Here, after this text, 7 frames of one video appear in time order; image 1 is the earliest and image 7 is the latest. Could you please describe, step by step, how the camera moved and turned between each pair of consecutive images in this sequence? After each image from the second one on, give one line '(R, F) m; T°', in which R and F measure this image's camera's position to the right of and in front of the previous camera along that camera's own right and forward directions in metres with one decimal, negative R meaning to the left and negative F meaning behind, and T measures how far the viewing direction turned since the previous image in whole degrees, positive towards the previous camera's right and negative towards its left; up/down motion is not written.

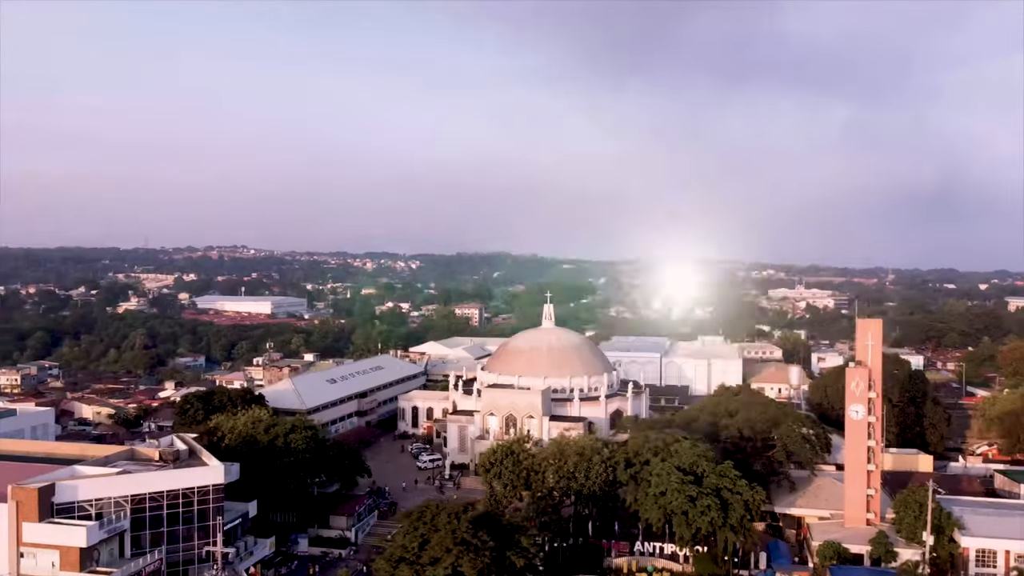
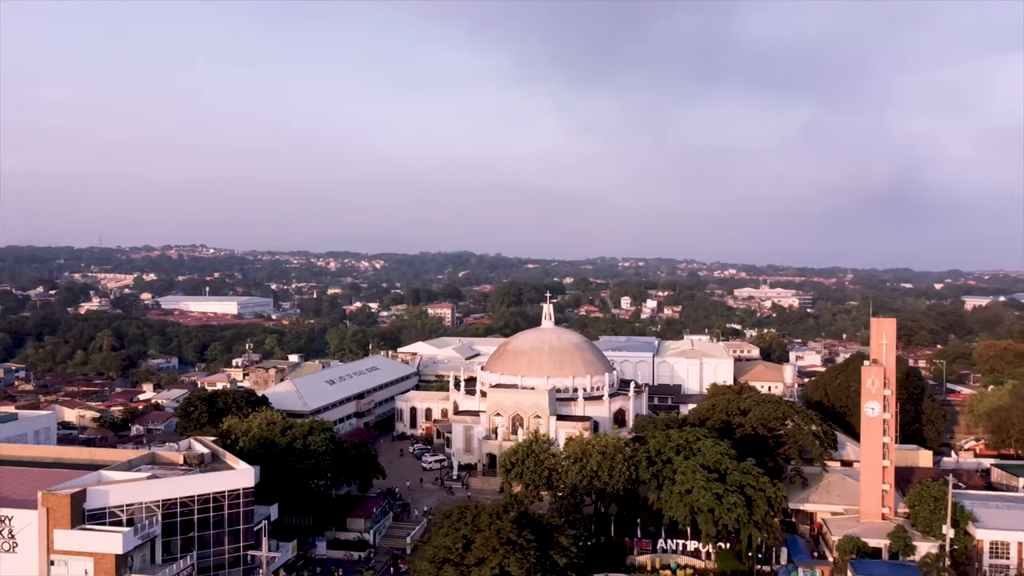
(-1.5, 0.0) m; +3°
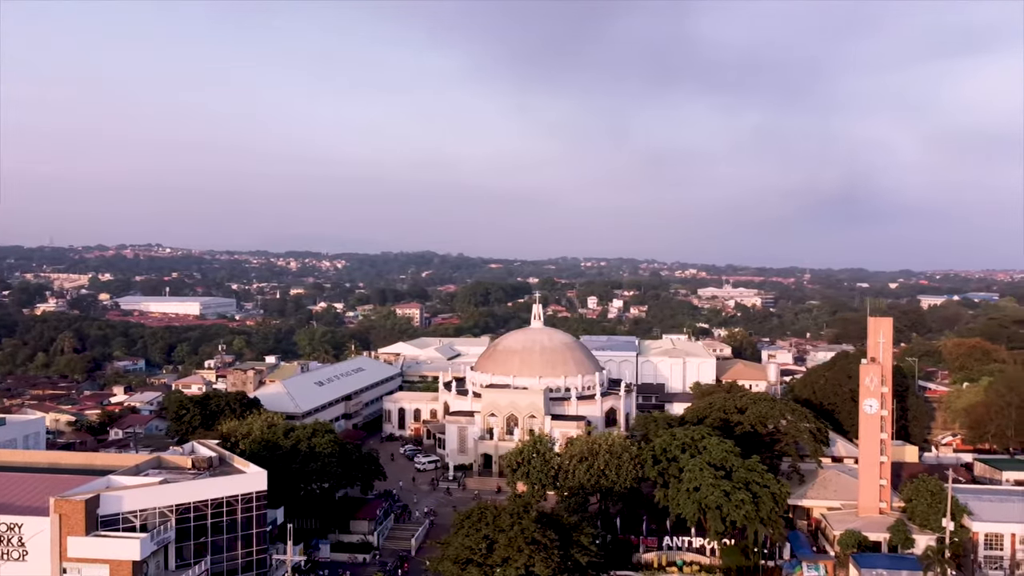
(-1.1, 0.0) m; +3°
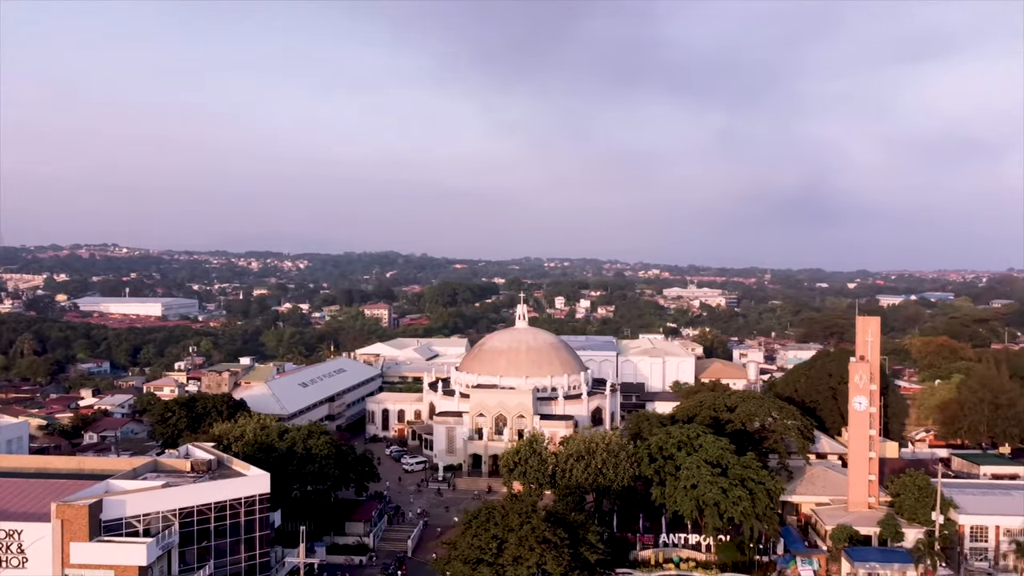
(-0.9, 0.0) m; +3°
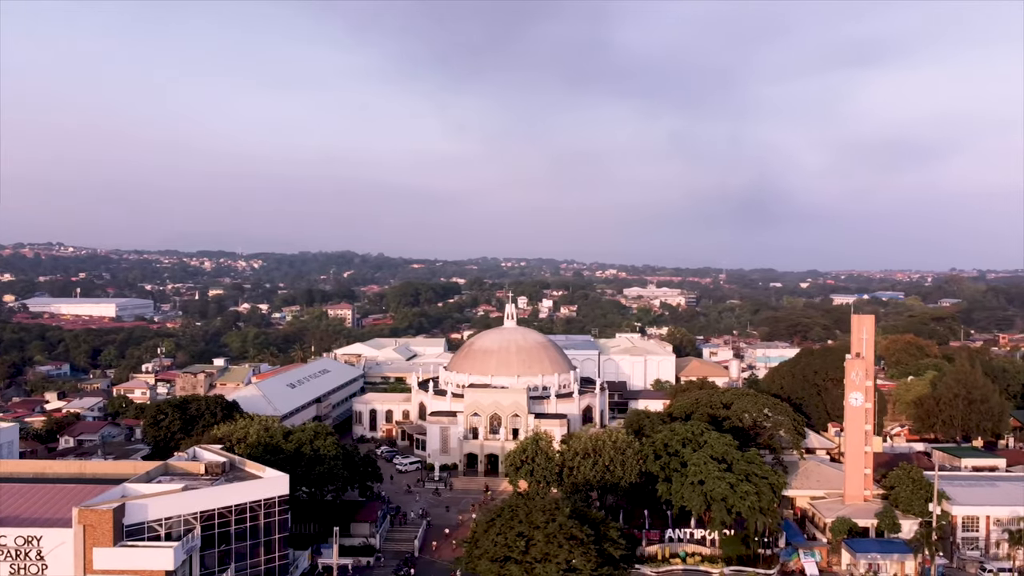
(-1.3, -0.1) m; +3°
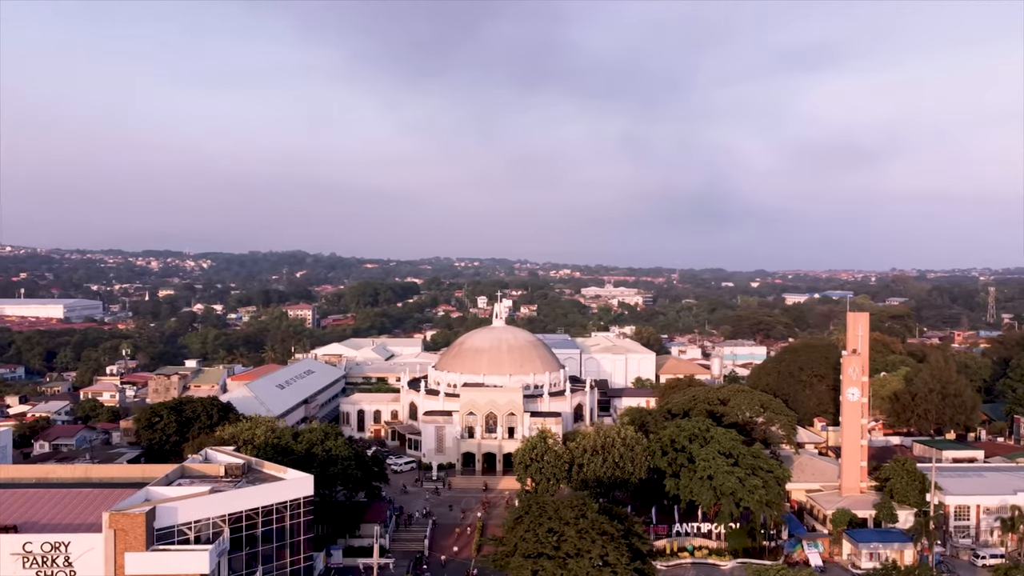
(-1.5, -0.1) m; +4°
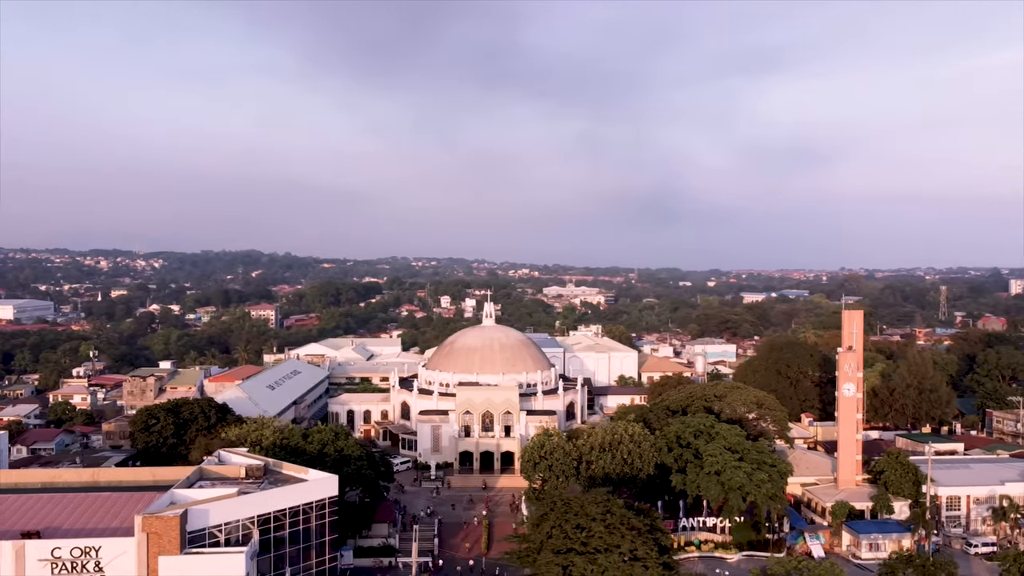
(-1.4, -0.1) m; +3°
